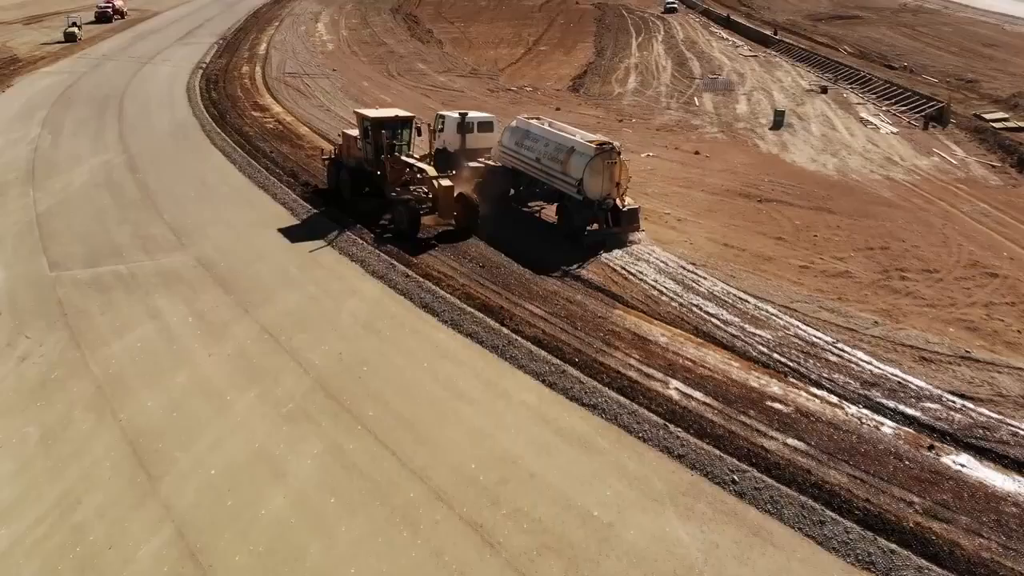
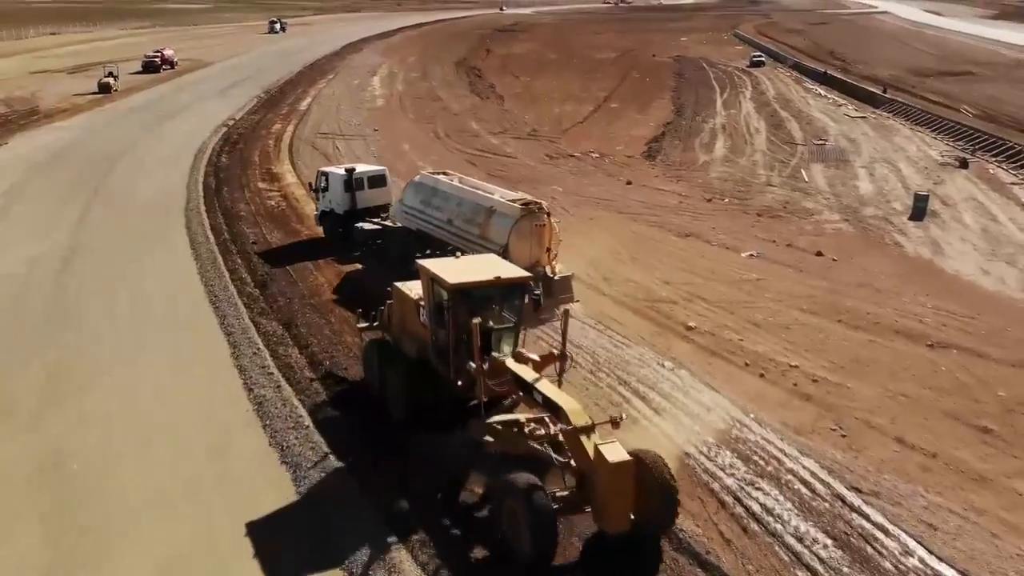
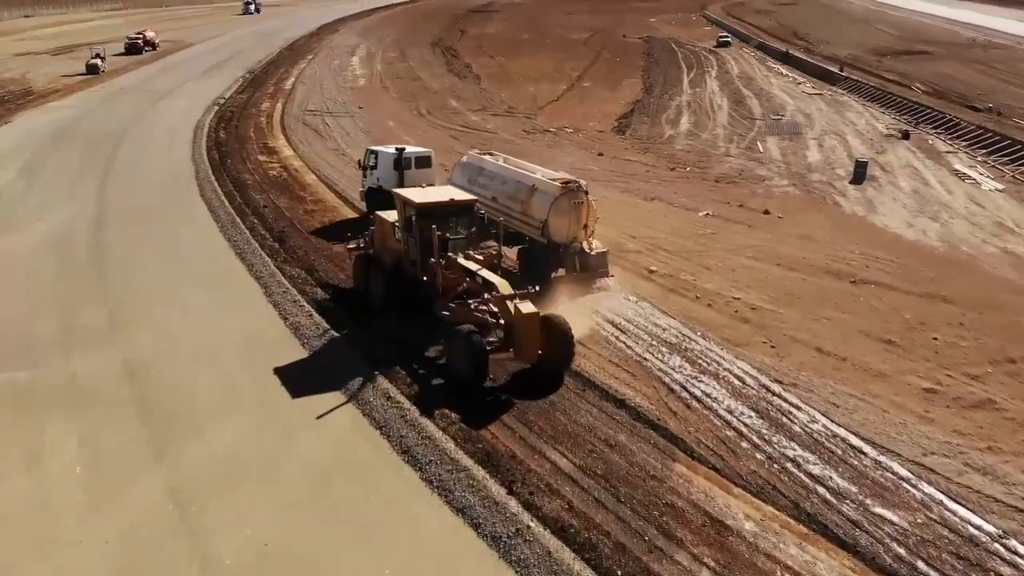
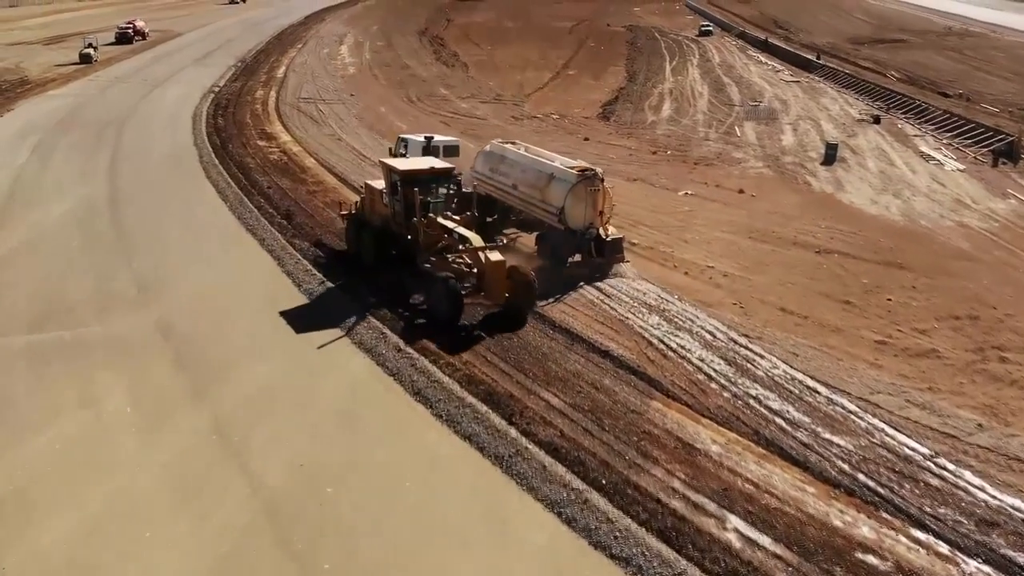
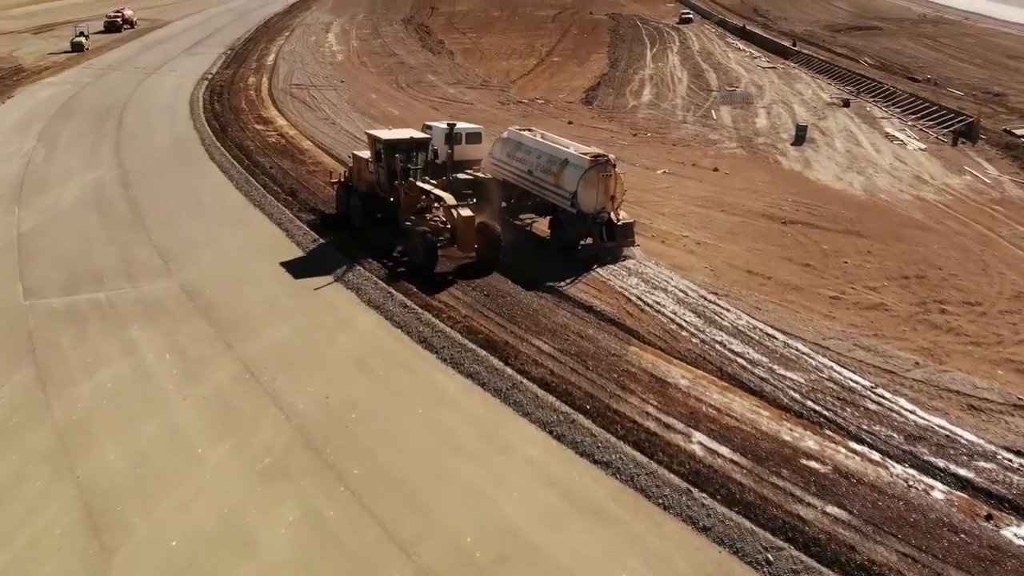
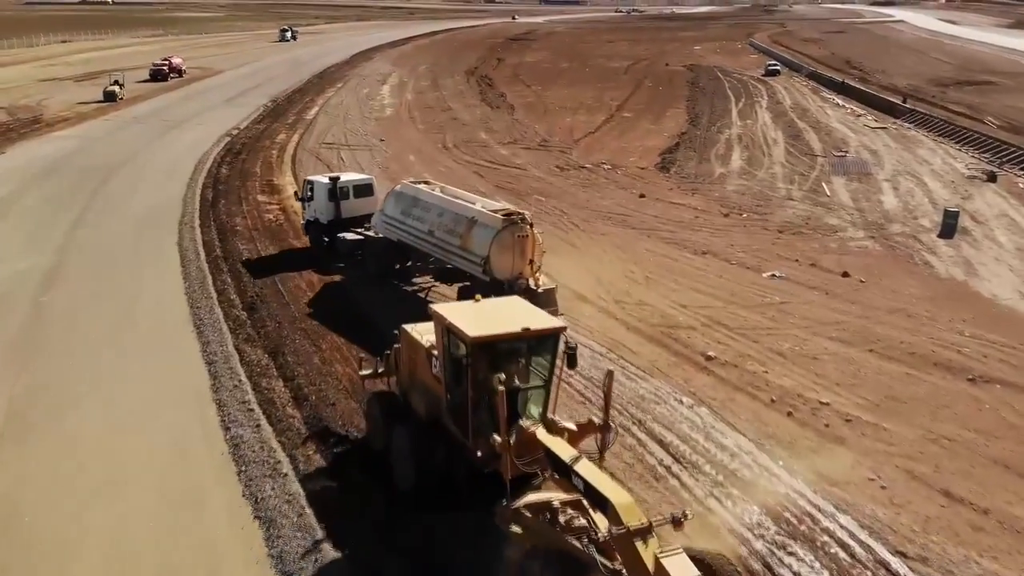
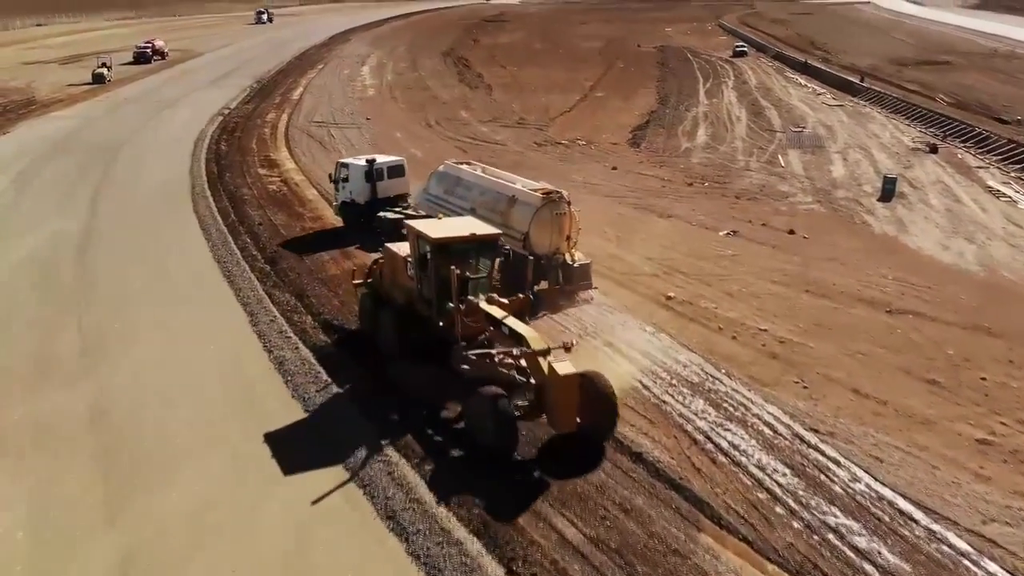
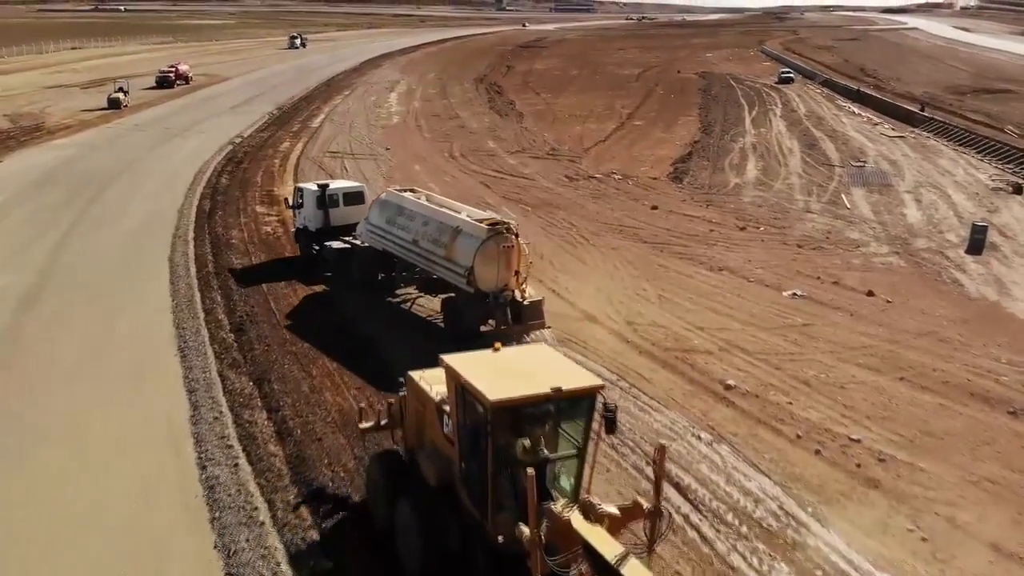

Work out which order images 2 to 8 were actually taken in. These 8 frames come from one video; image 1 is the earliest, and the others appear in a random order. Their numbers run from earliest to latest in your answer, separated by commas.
5, 4, 3, 7, 2, 6, 8
